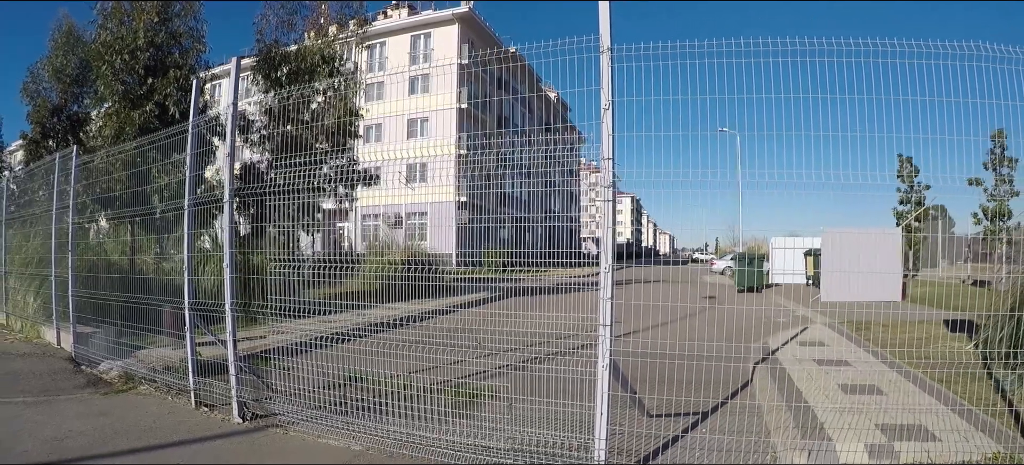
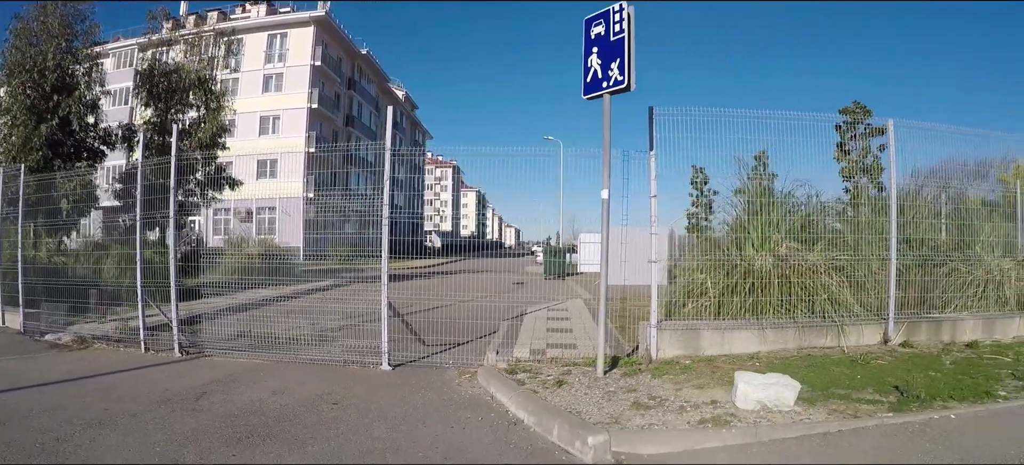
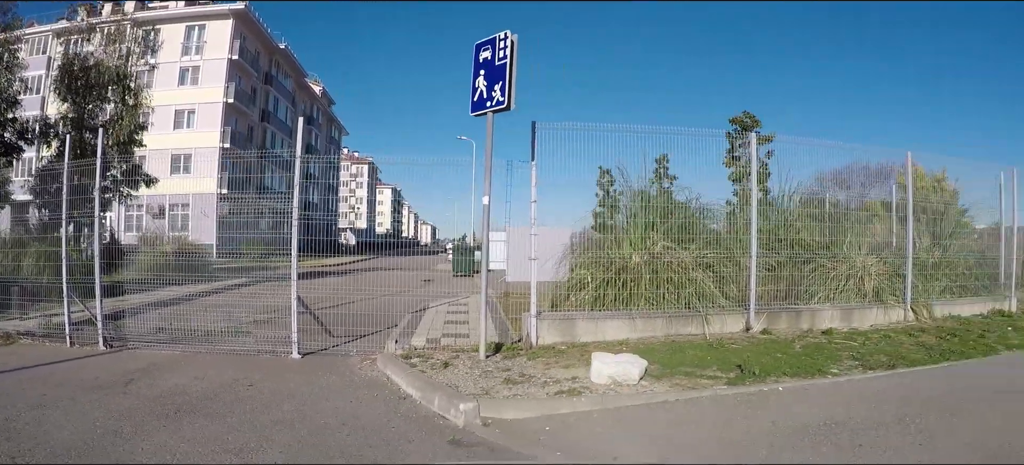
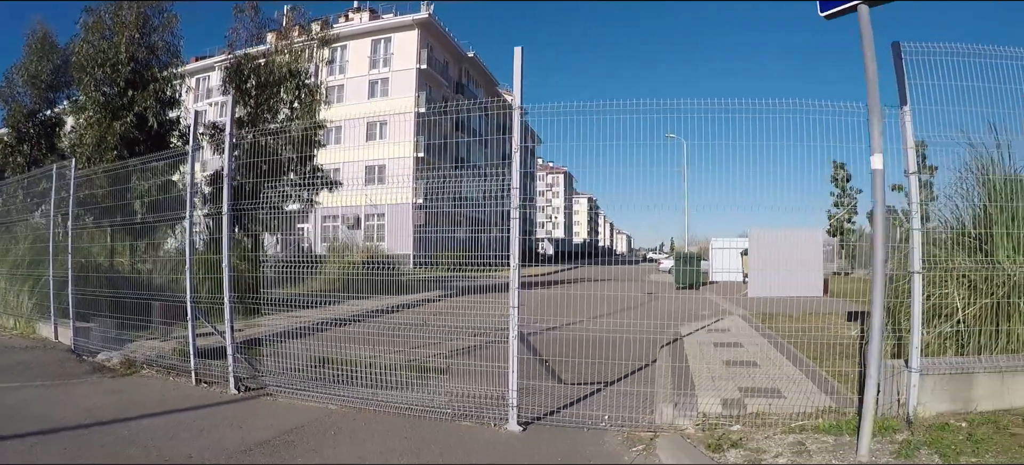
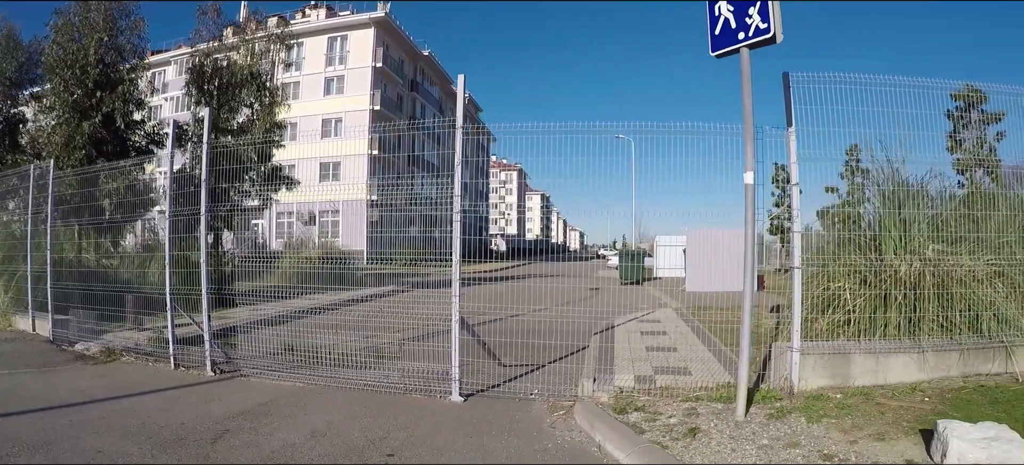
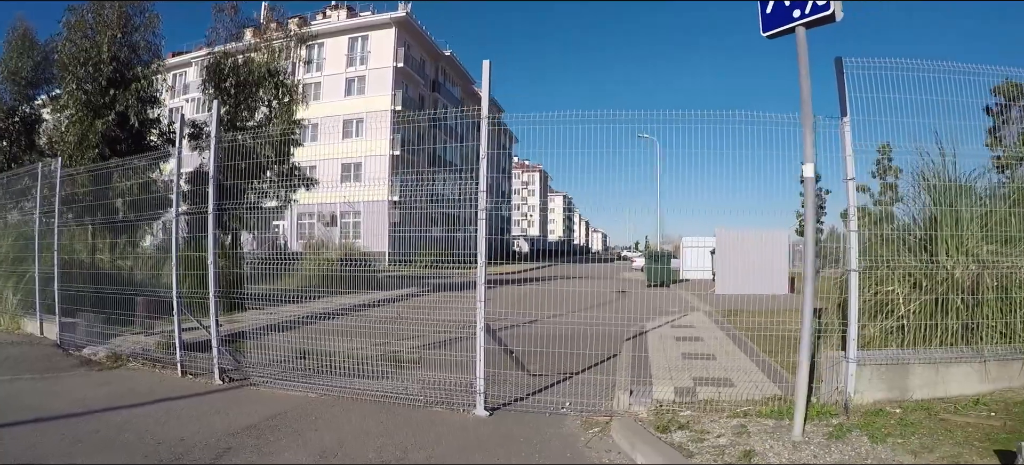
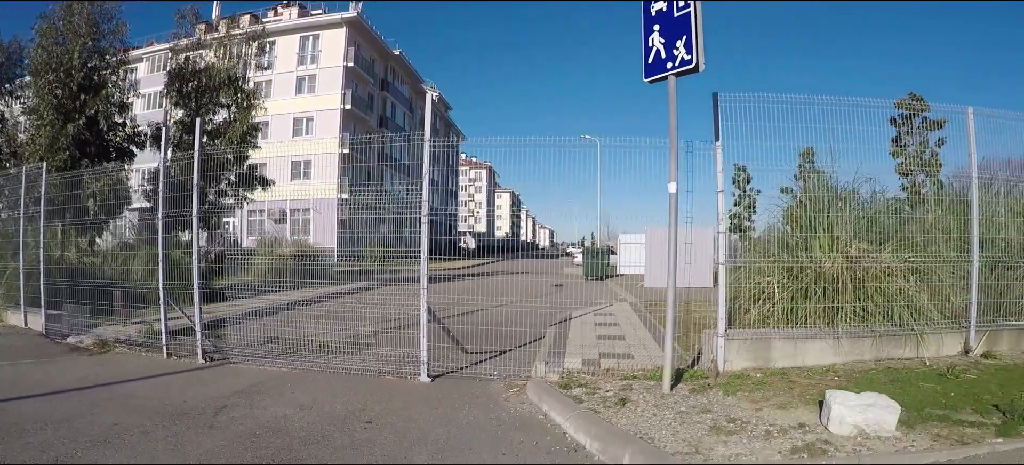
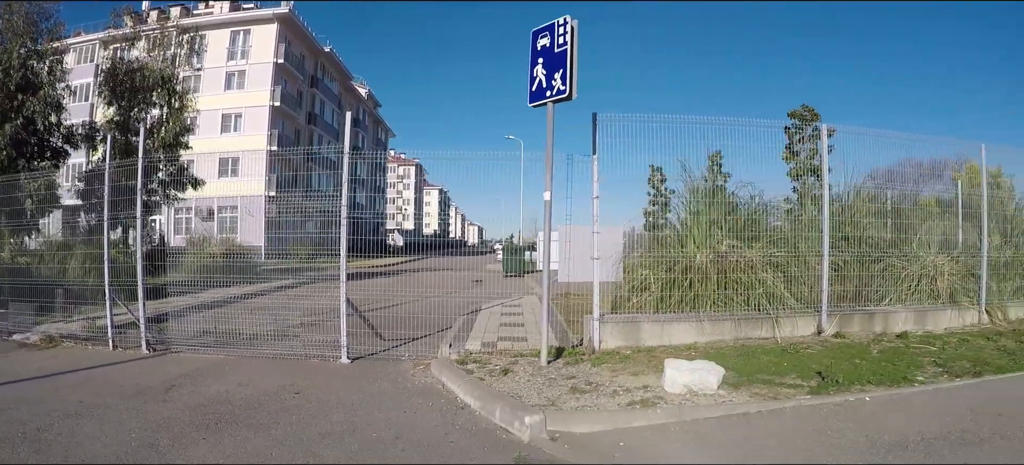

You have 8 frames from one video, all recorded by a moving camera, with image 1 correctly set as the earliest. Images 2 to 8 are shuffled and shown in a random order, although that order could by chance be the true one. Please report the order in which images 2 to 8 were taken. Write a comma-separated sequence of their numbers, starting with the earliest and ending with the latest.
4, 6, 5, 7, 2, 8, 3
